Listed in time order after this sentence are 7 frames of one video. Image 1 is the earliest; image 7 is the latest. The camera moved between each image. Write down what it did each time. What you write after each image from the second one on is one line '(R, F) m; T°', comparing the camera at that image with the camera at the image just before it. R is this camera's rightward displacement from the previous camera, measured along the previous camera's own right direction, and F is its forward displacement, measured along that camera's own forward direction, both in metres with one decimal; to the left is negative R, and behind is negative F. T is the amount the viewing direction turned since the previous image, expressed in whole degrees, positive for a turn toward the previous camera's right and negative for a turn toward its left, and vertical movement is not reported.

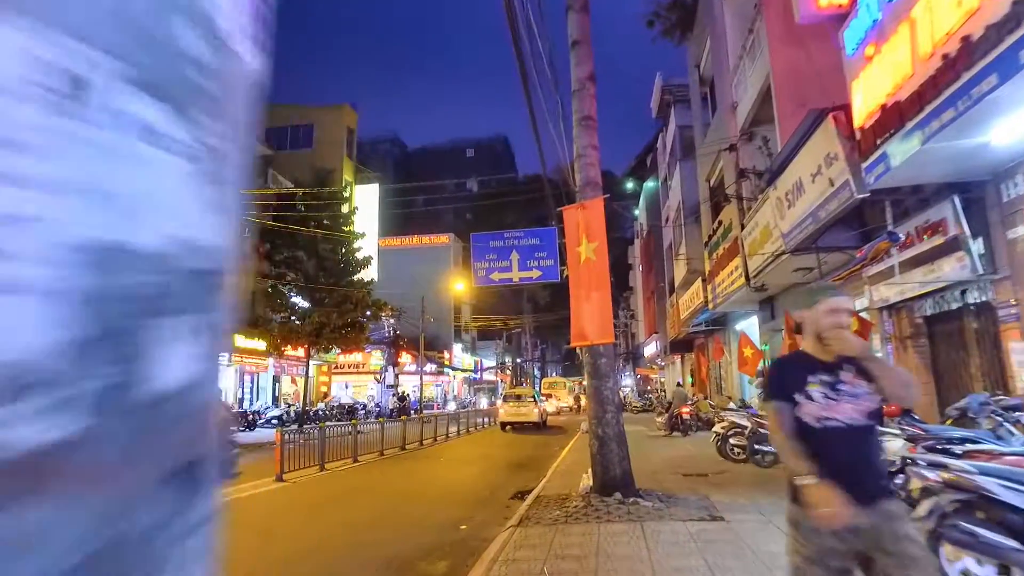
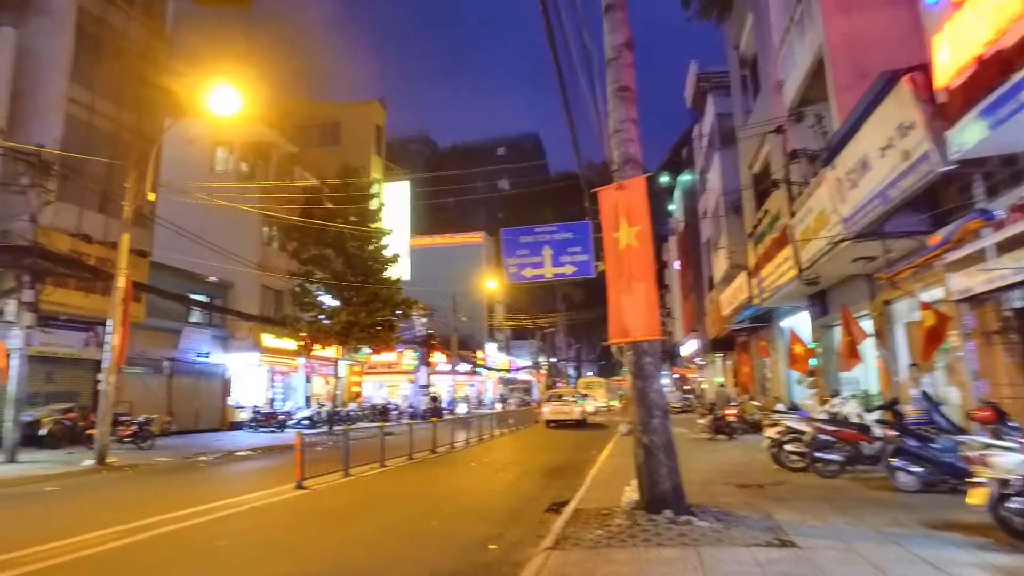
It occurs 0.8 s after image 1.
(0.0, +0.8) m; -3°
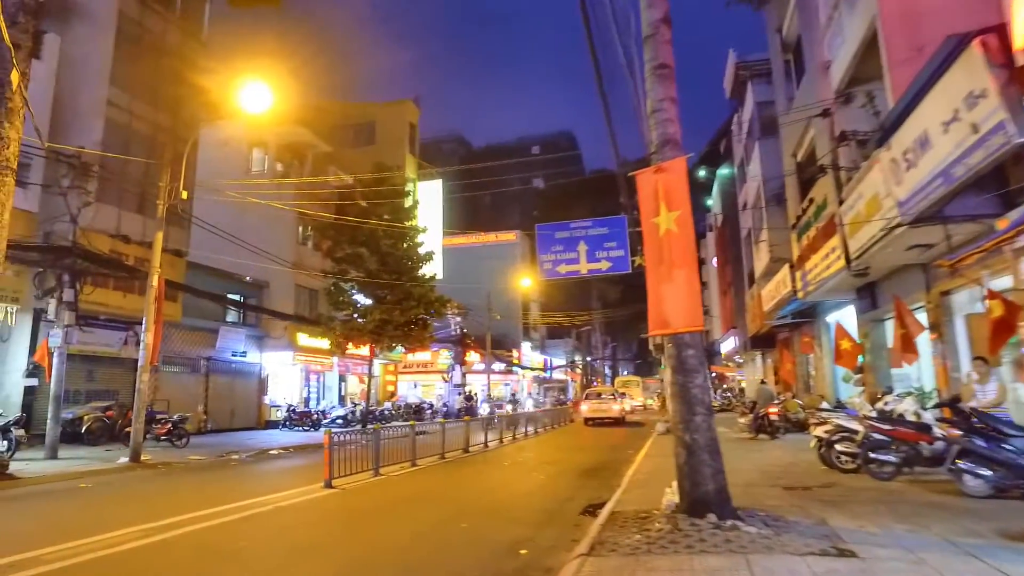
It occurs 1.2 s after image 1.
(0.0, +0.4) m; -3°
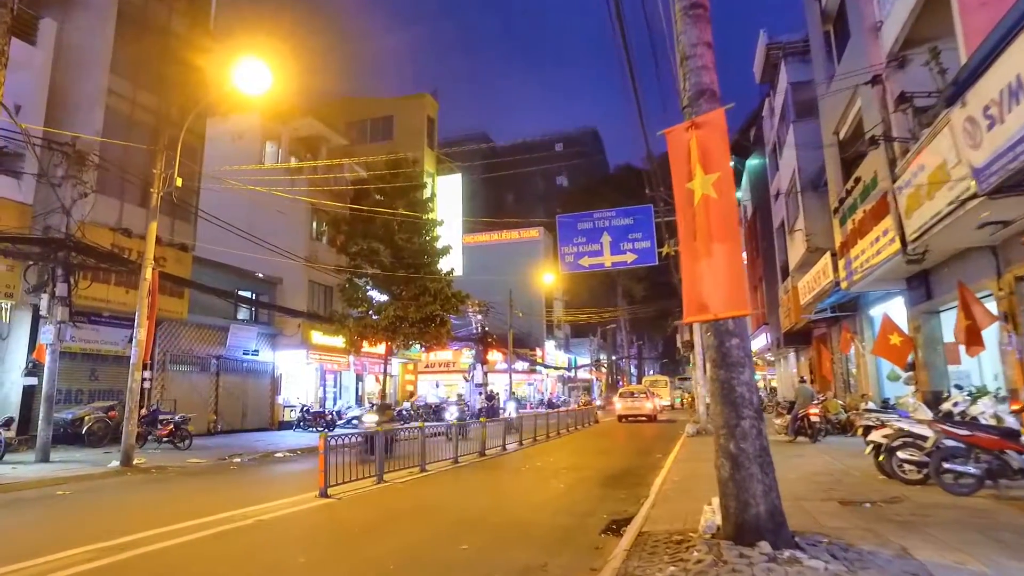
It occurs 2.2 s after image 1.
(+0.2, +1.1) m; -2°
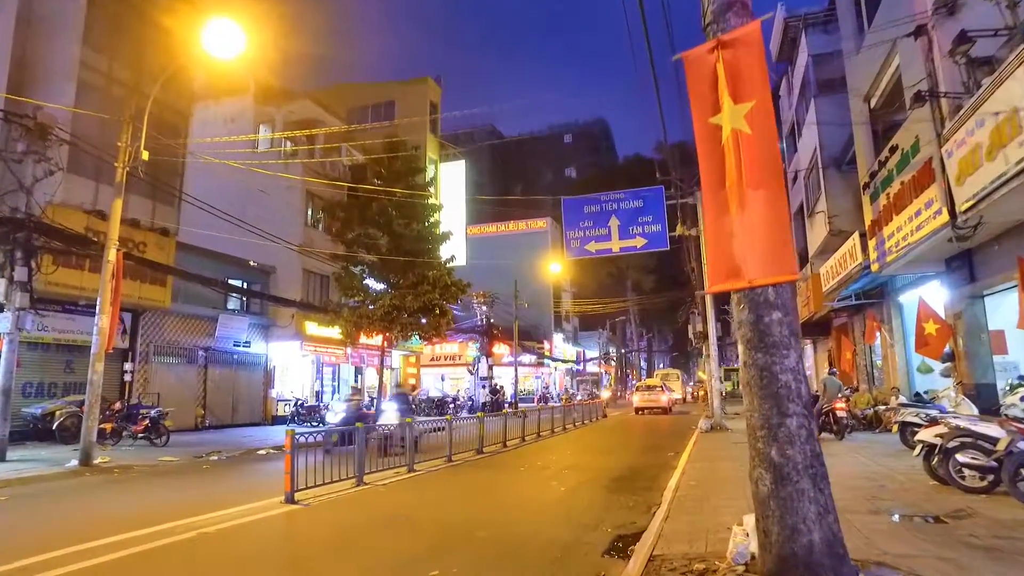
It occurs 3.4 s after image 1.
(+0.2, +1.2) m; -1°
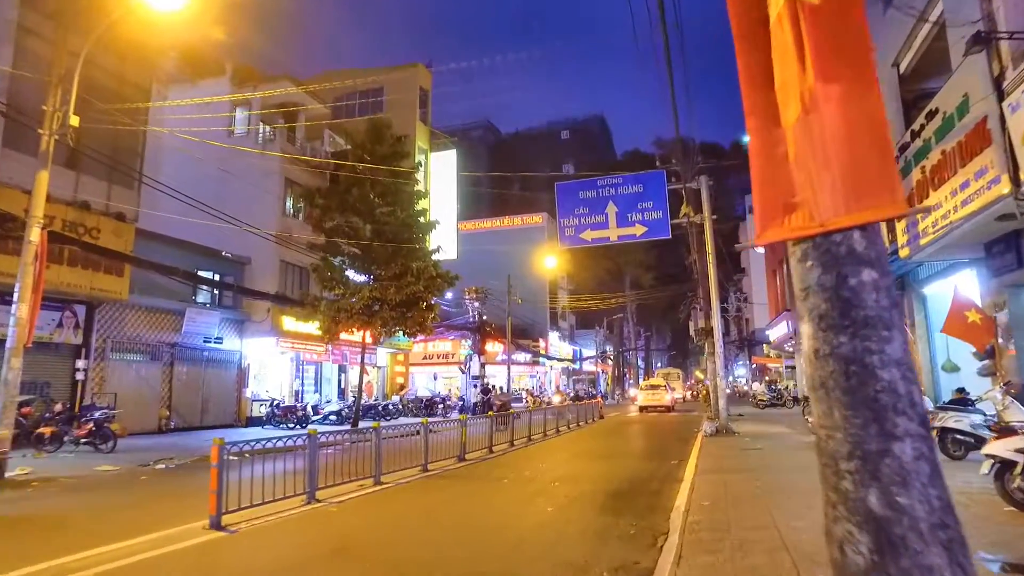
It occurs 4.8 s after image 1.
(+0.2, +1.5) m; 0°
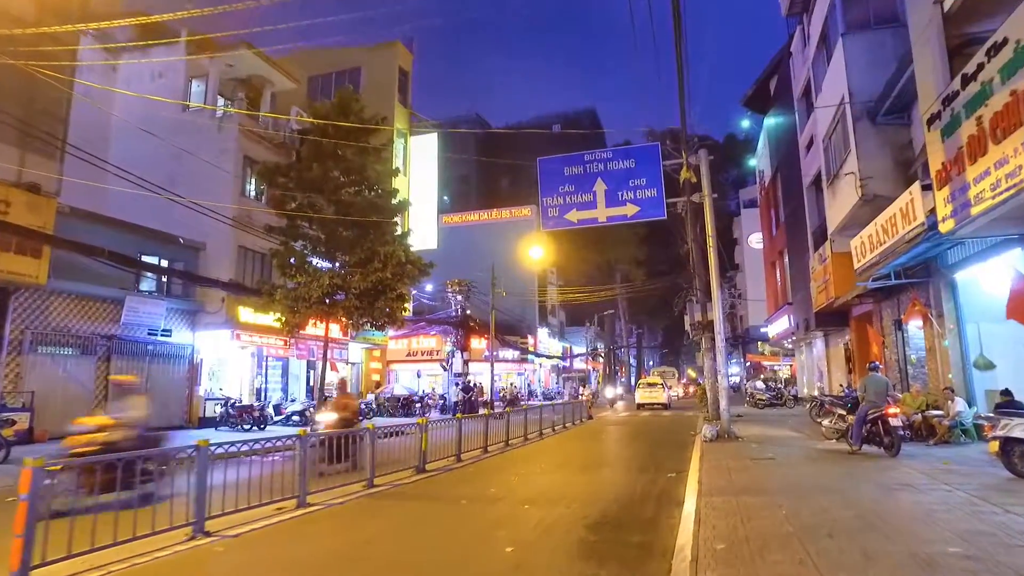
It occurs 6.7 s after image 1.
(+0.4, +2.1) m; +1°
